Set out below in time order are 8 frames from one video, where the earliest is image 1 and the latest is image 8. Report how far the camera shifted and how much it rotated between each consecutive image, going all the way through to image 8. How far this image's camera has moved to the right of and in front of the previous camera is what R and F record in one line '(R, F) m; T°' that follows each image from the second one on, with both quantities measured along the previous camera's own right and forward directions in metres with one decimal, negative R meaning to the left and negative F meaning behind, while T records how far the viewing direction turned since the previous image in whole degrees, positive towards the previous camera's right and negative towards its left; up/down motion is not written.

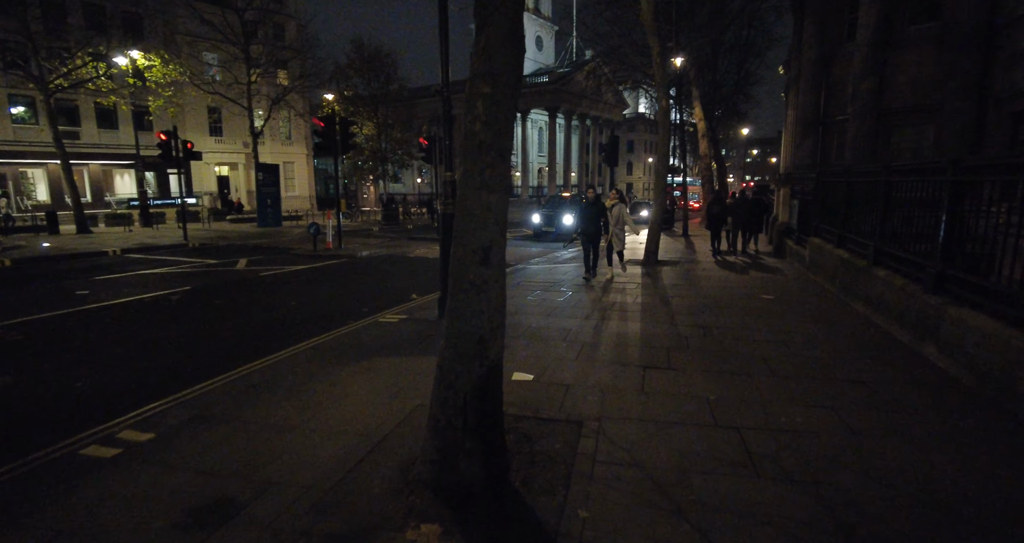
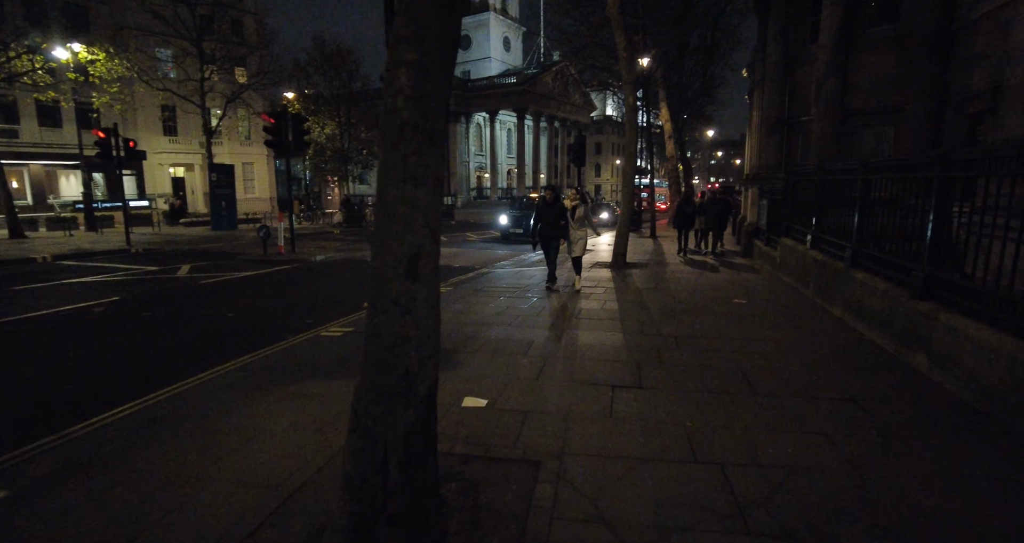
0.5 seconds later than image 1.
(+0.2, +0.6) m; +3°
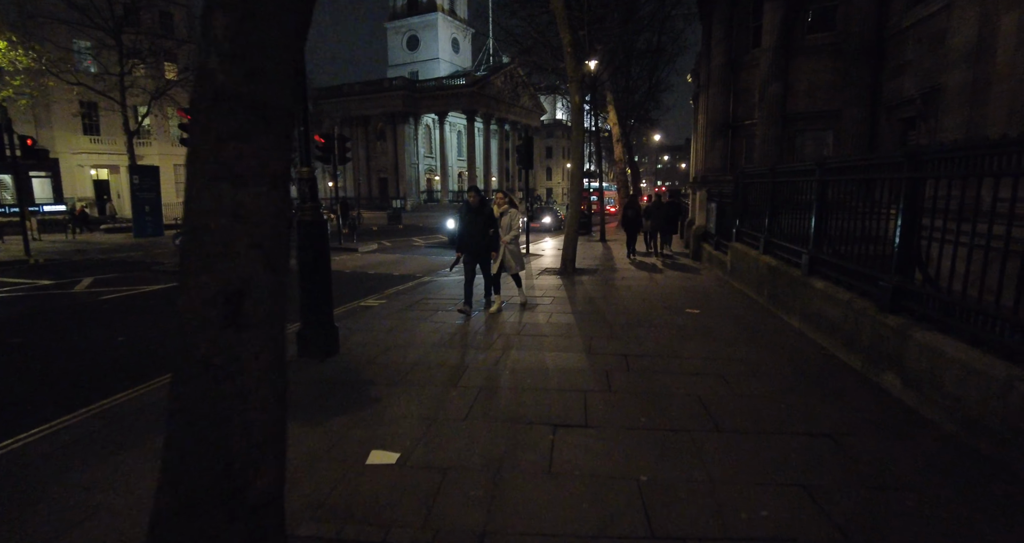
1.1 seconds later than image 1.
(+0.2, +0.7) m; +5°
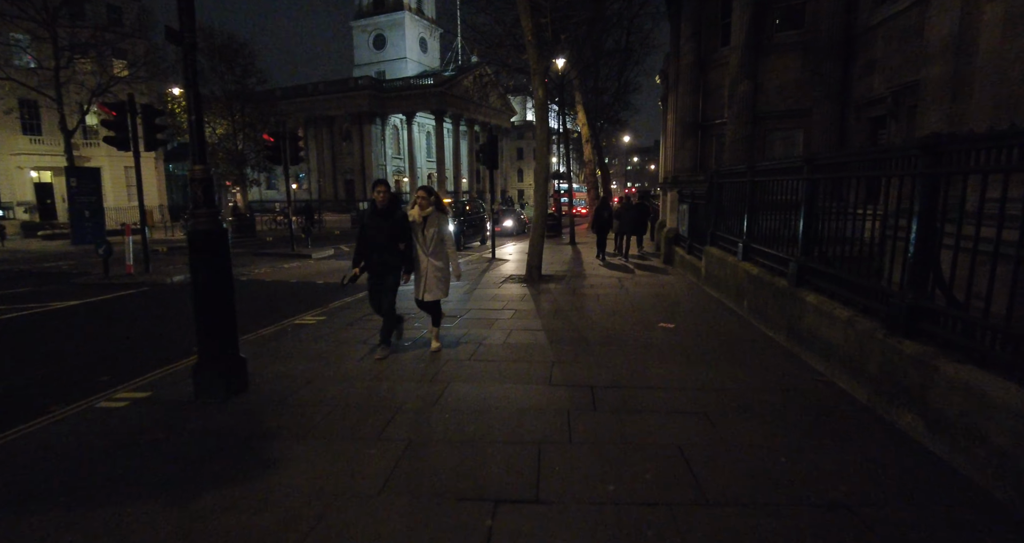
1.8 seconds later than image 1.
(+0.2, +0.9) m; +3°
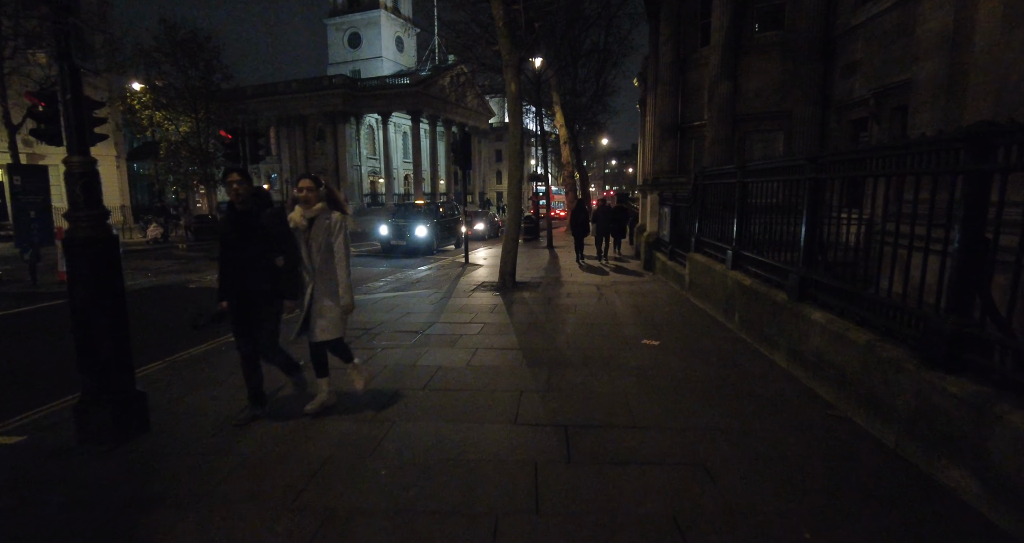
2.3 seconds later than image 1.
(+0.1, +0.7) m; +2°
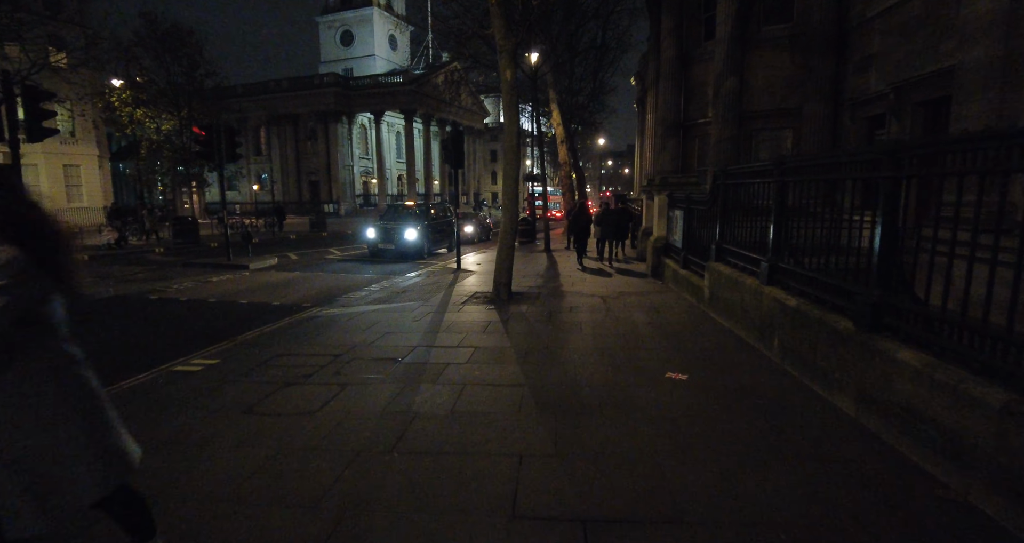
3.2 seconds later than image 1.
(0.0, +1.1) m; 0°
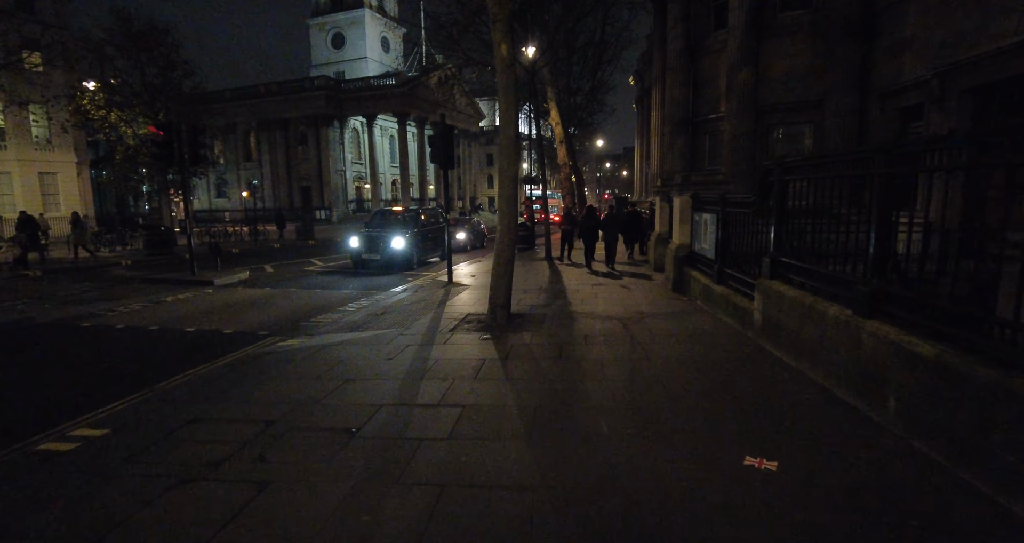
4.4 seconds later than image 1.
(0.0, +1.6) m; 0°
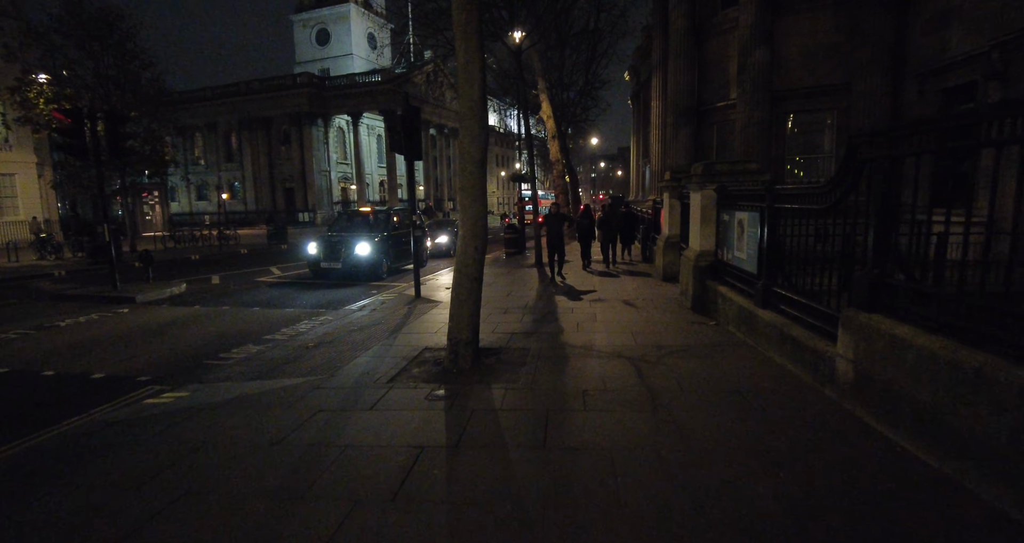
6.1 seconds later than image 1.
(+0.3, +2.1) m; +1°
